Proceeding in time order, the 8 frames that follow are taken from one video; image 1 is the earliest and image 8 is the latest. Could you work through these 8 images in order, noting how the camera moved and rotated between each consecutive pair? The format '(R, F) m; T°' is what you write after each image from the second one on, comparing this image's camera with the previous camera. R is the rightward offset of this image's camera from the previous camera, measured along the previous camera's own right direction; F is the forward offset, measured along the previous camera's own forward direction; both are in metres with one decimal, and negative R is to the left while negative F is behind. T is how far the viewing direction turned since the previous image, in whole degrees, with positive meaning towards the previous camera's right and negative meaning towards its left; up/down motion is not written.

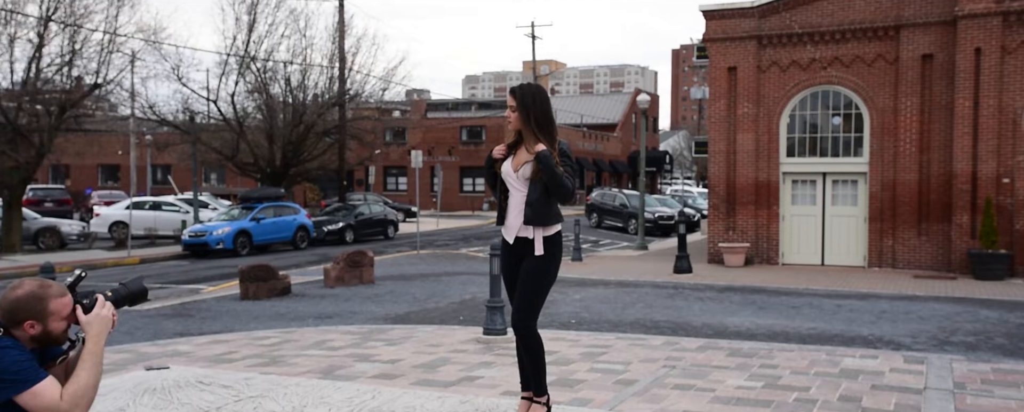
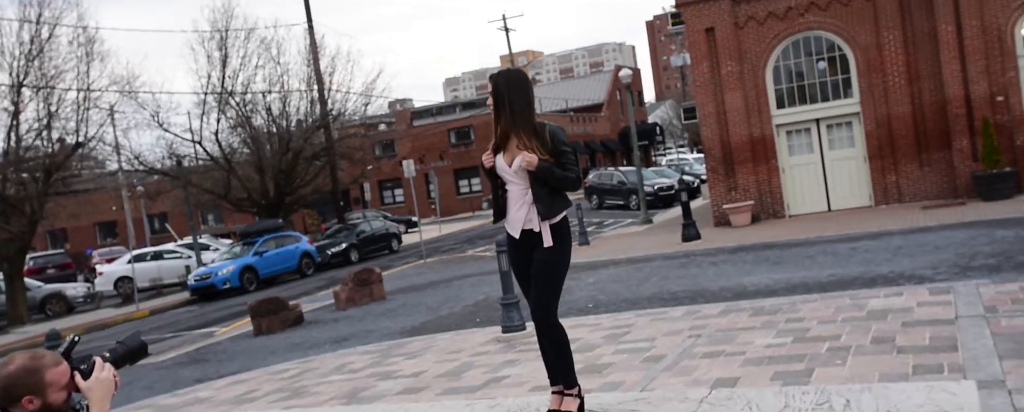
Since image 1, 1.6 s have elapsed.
(0.0, +0.2) m; 0°
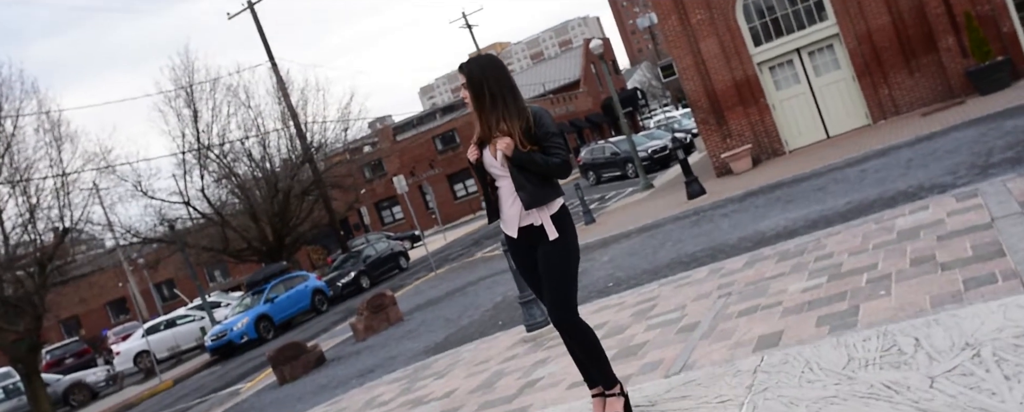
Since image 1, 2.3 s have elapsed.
(0.0, +0.4) m; 0°
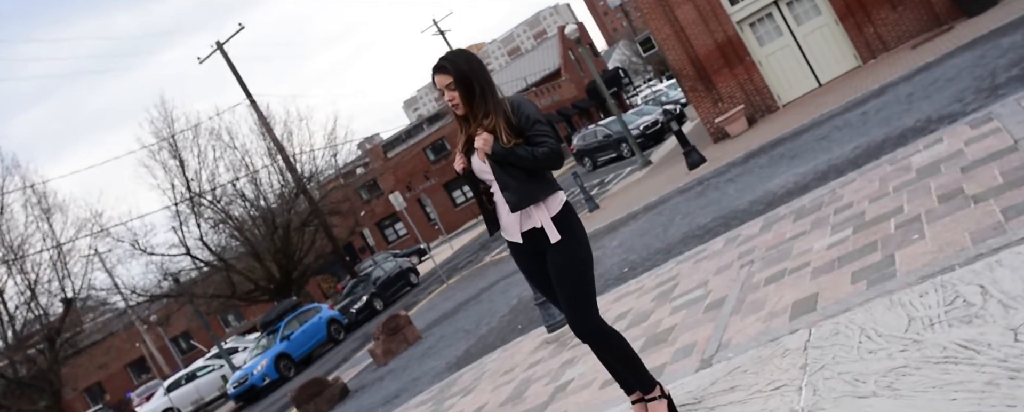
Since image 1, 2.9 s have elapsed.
(0.0, +0.4) m; 0°
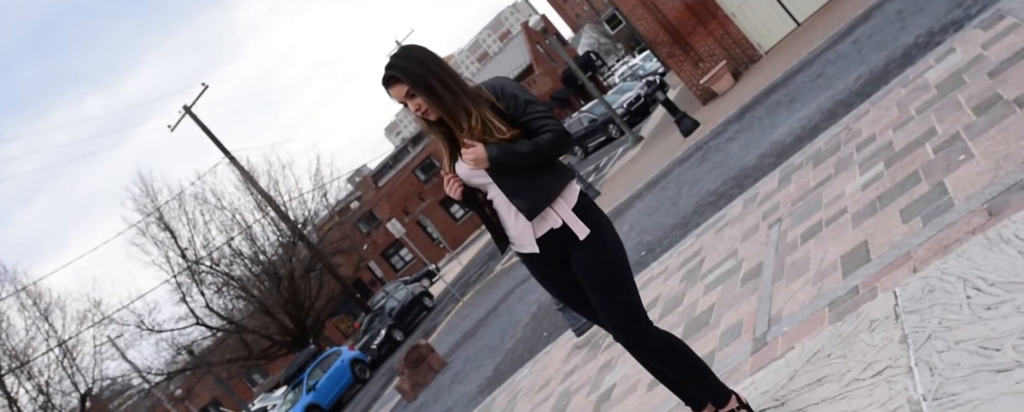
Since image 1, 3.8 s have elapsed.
(0.0, +0.6) m; 0°
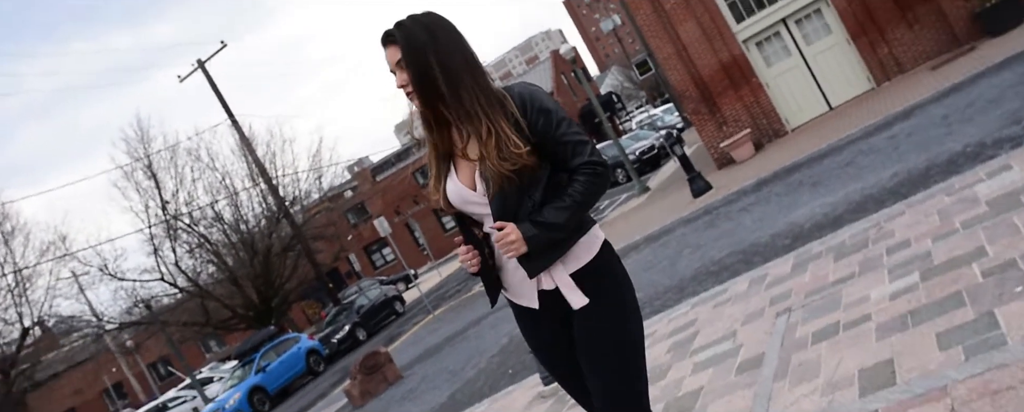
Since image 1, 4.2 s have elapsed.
(0.0, +0.6) m; 0°
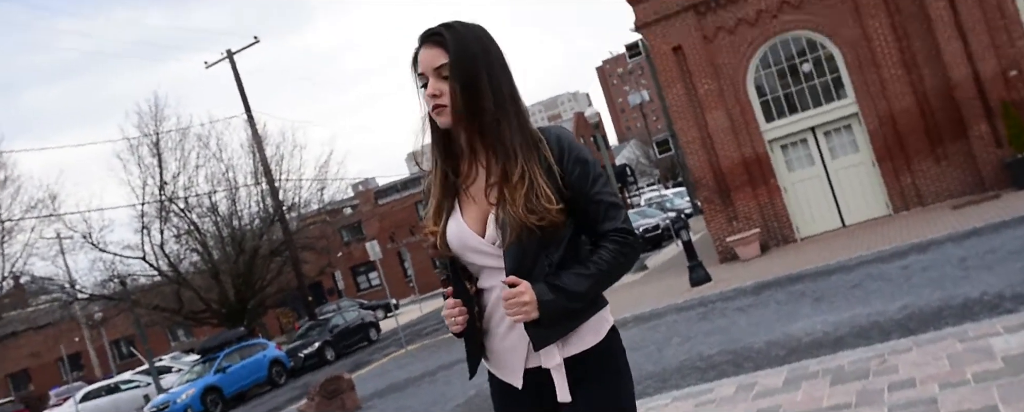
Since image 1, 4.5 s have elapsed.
(0.0, +0.3) m; 0°
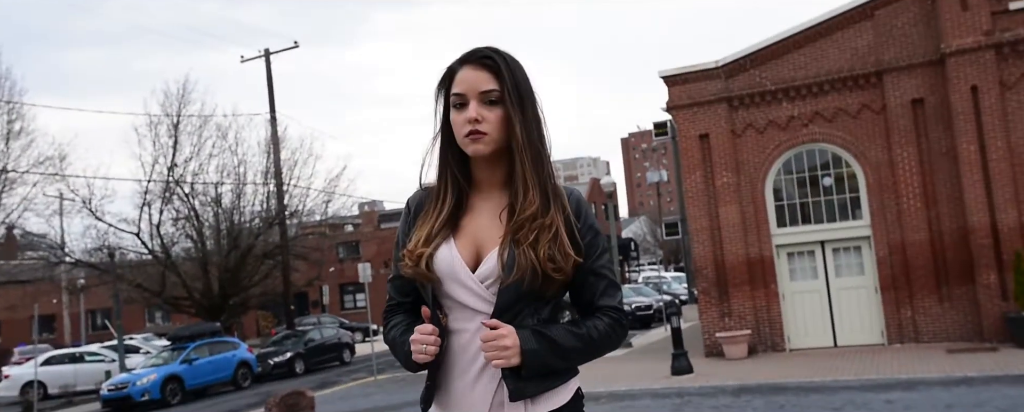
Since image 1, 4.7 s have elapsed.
(0.0, +0.1) m; -1°
